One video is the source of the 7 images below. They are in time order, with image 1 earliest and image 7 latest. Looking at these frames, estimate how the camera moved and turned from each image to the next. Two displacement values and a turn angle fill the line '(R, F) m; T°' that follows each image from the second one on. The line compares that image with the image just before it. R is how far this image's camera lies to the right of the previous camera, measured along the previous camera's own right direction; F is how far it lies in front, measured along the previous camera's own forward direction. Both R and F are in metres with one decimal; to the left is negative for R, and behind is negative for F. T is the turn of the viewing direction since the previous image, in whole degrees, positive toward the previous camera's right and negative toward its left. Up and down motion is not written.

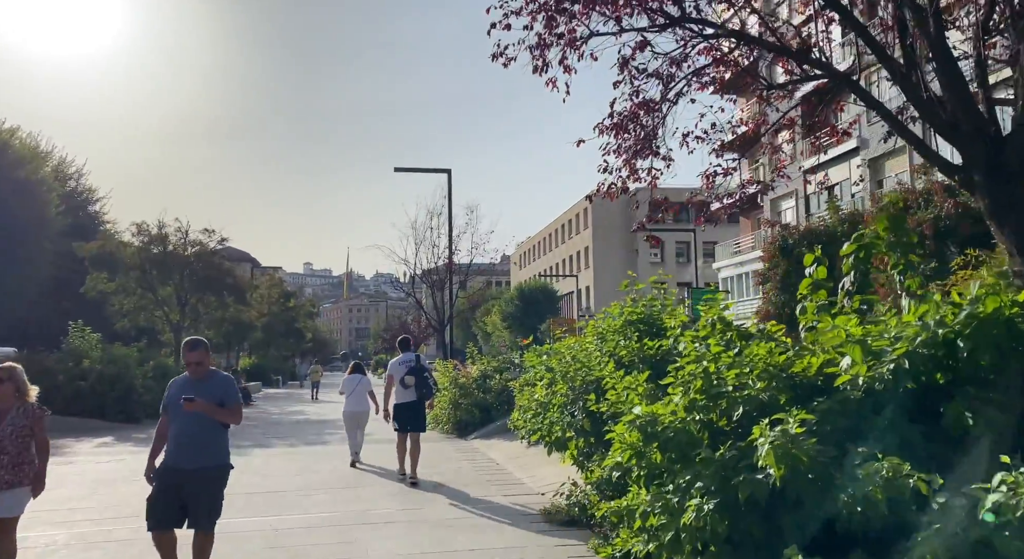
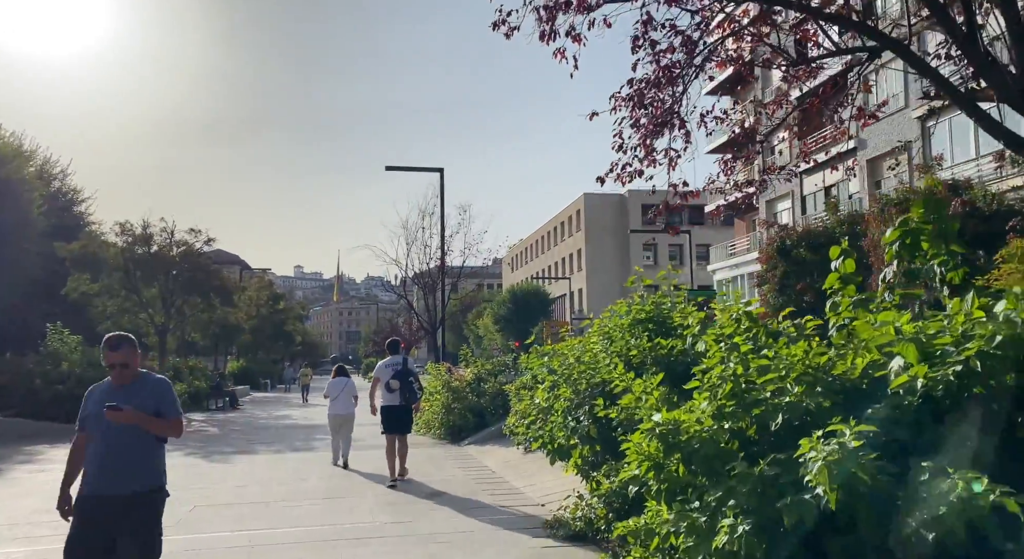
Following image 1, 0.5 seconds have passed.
(-0.1, +0.5) m; +1°
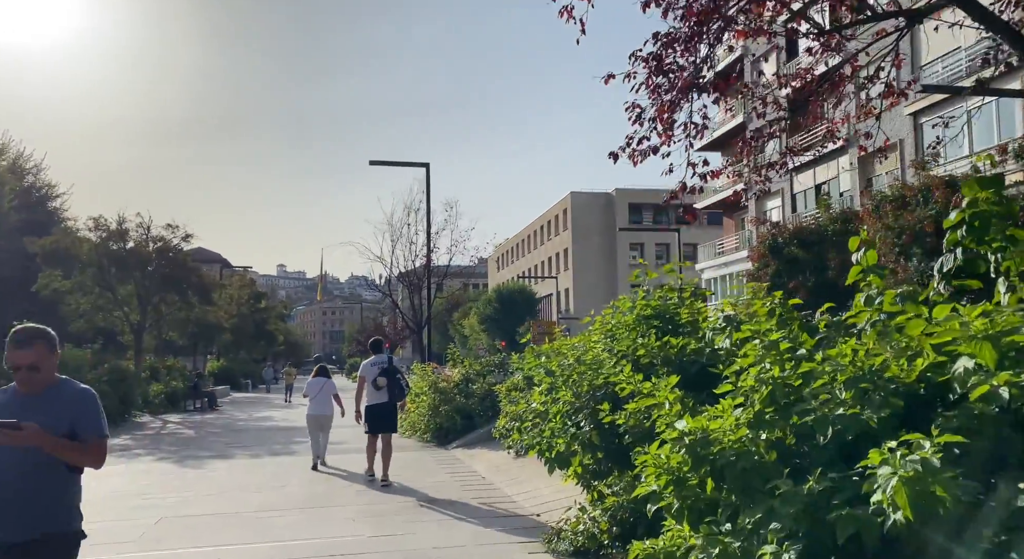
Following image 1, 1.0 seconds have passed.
(-0.1, +0.6) m; +1°
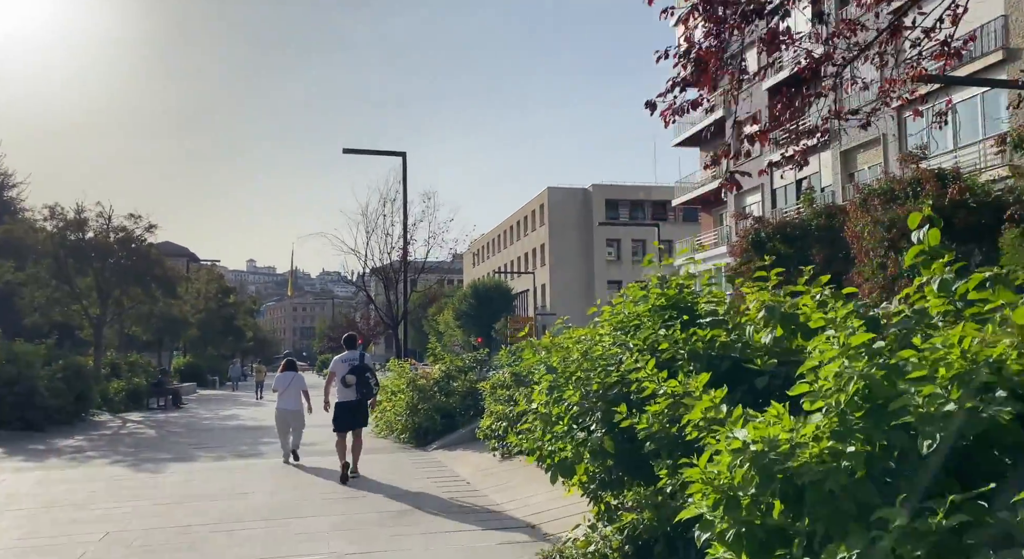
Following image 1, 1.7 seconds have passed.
(-0.2, +0.7) m; +2°
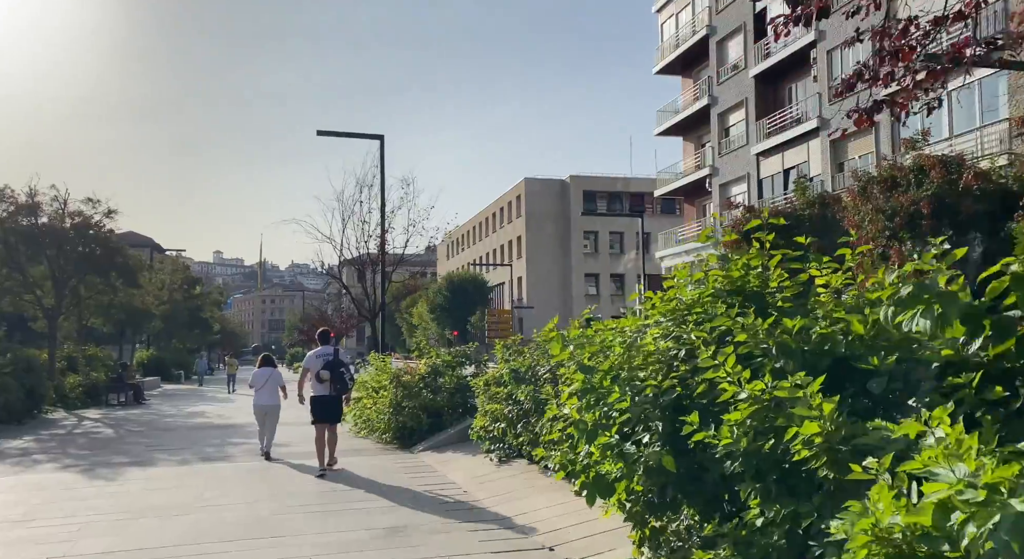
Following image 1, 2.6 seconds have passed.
(-0.3, +1.0) m; +2°
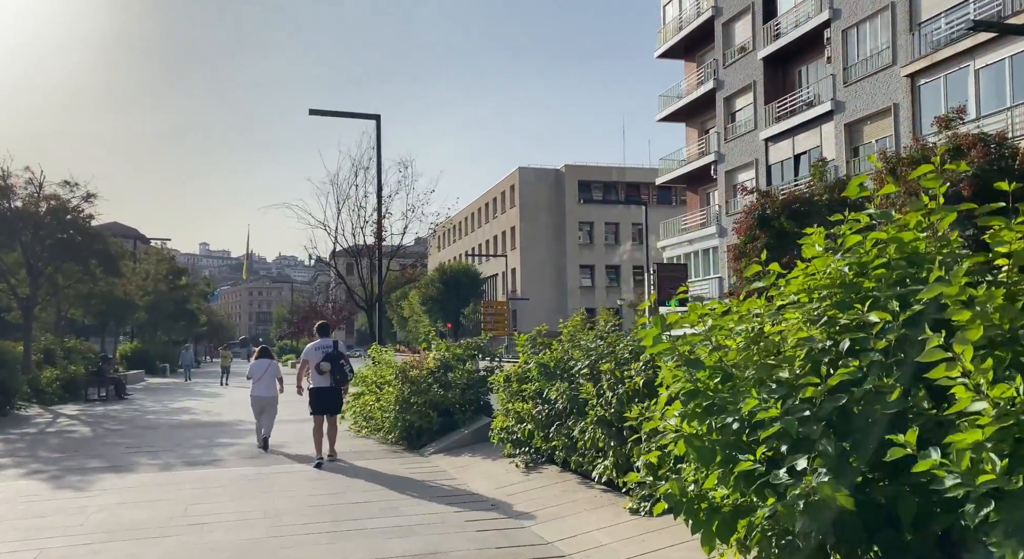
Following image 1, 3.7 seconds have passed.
(-0.4, +1.2) m; +1°
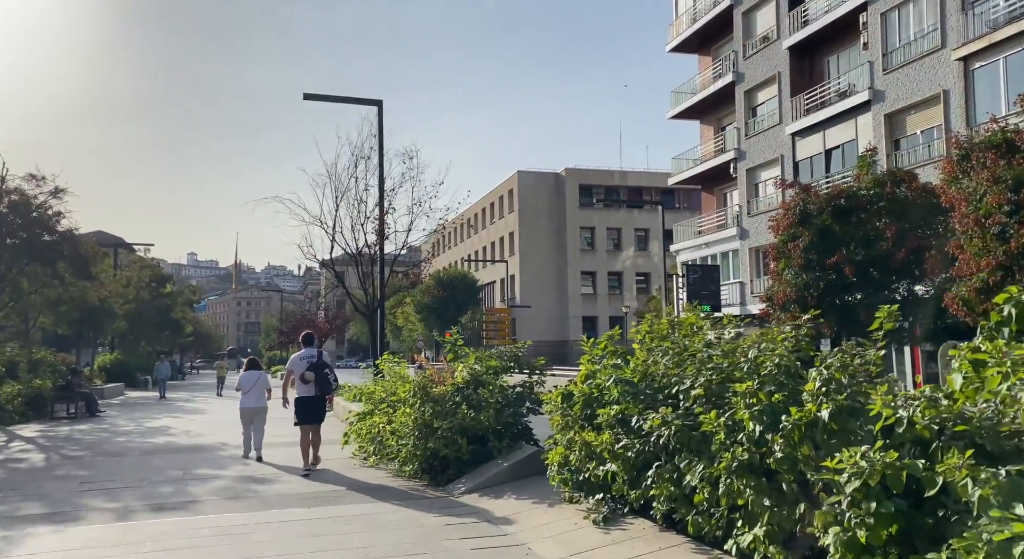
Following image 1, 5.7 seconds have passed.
(-0.6, +2.1) m; +1°
